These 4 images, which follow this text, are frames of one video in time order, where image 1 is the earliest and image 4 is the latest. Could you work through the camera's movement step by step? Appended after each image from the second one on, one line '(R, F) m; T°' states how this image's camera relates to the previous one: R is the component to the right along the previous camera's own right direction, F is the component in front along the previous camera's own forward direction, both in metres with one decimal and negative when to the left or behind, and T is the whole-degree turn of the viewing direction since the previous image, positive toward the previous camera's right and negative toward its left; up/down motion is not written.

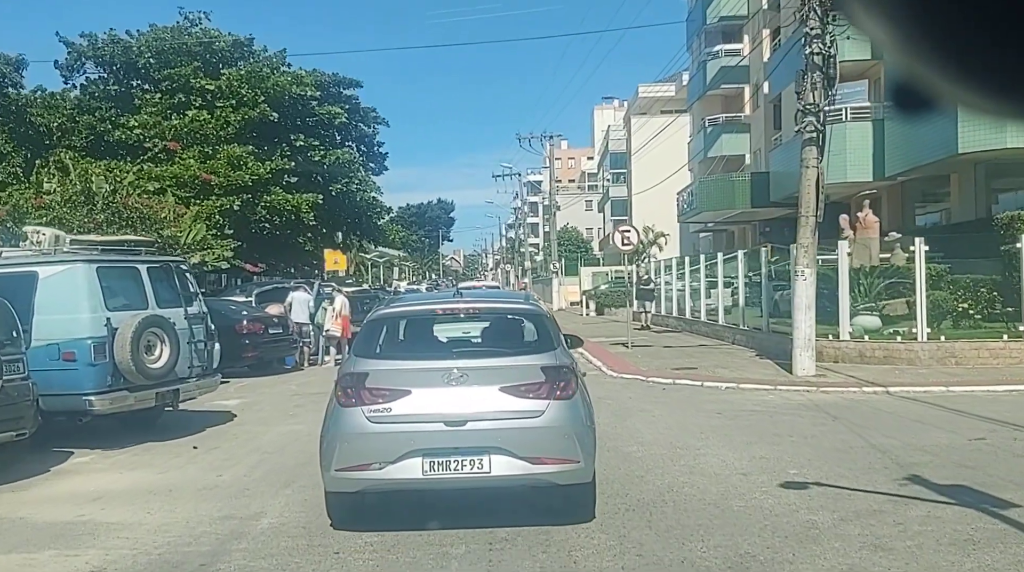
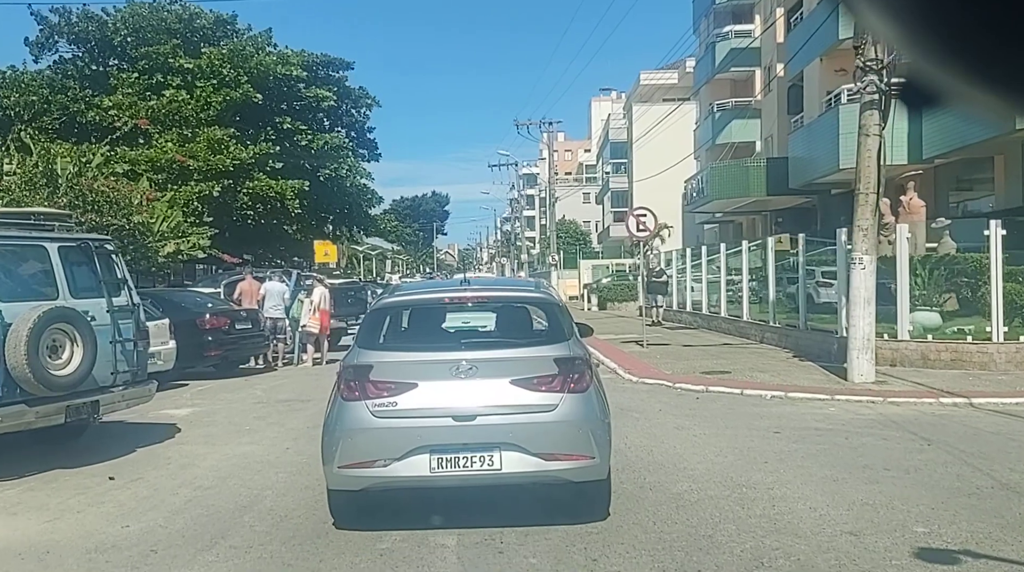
(-0.1, +2.2) m; 0°
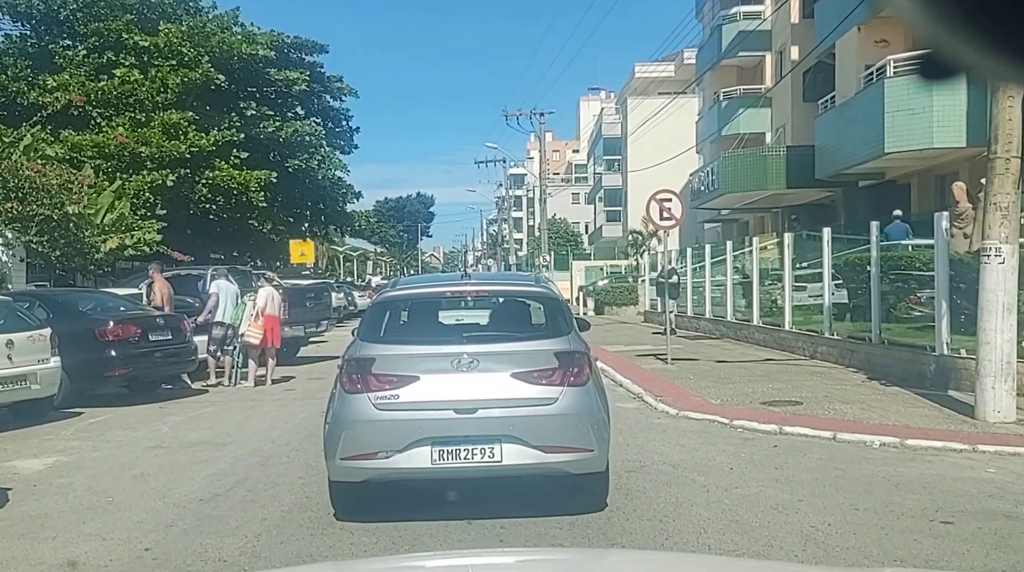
(-0.1, +3.5) m; +1°
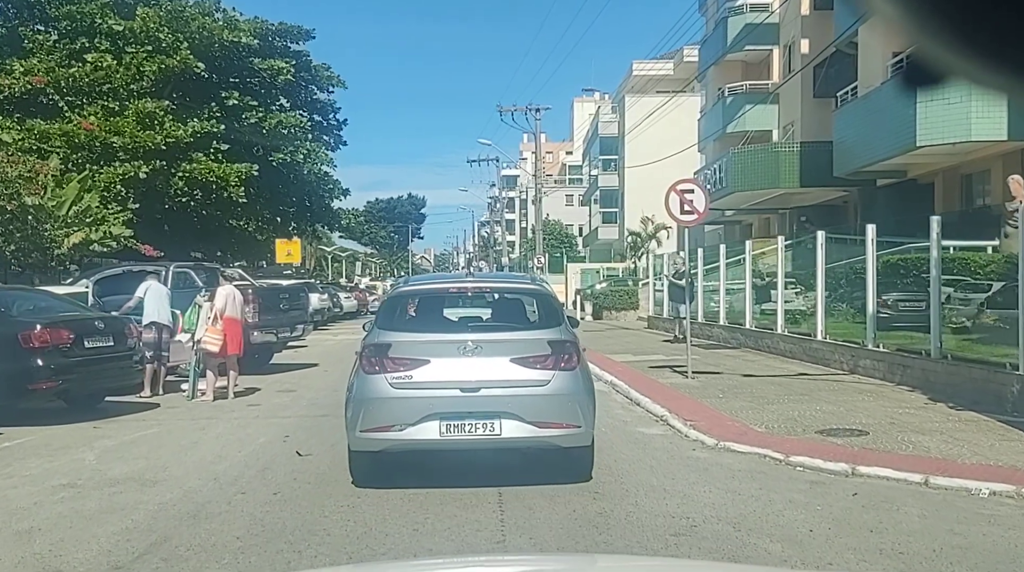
(-0.1, +1.8) m; +1°
